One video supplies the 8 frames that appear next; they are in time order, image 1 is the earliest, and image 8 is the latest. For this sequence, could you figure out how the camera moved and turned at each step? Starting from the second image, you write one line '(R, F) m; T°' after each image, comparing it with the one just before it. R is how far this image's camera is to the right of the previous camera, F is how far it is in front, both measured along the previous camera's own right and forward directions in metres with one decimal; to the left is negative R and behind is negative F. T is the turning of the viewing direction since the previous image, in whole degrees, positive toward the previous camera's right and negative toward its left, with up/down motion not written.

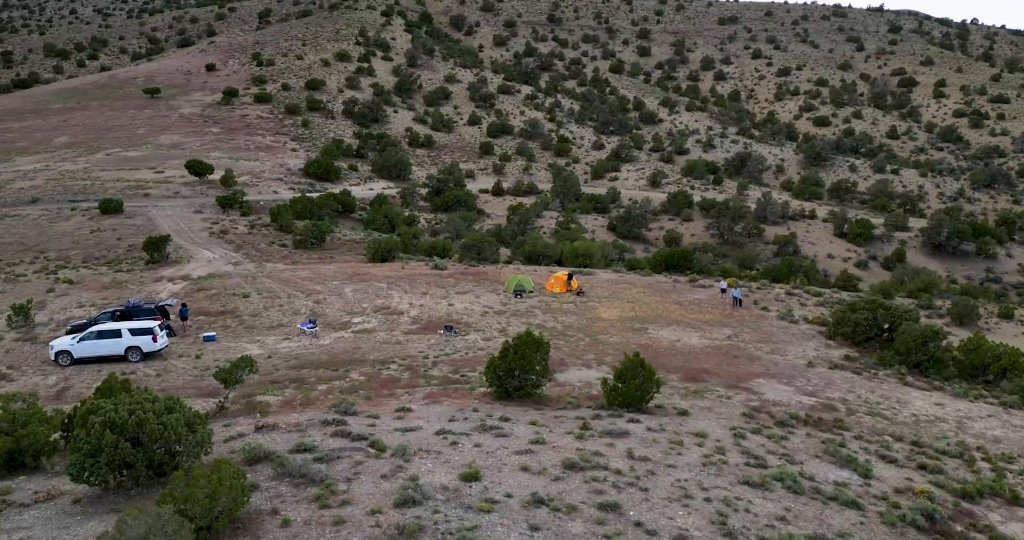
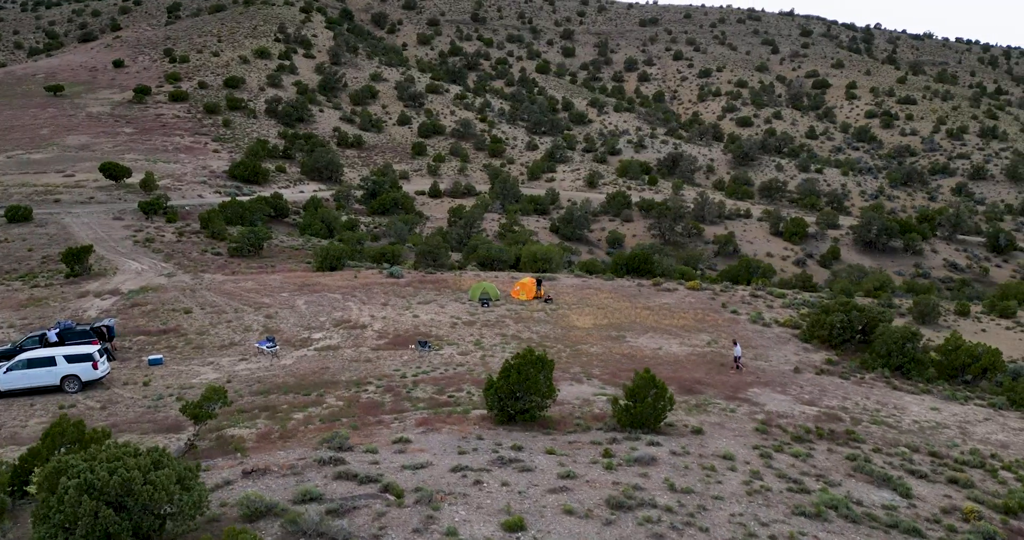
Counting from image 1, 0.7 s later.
(-1.4, +1.2) m; +6°
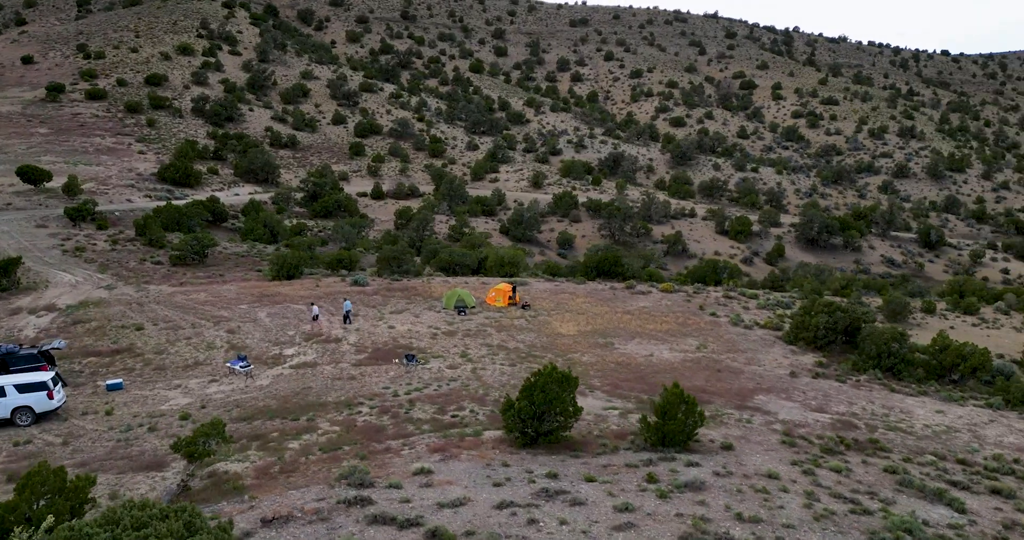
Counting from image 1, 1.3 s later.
(-1.5, +1.1) m; +5°
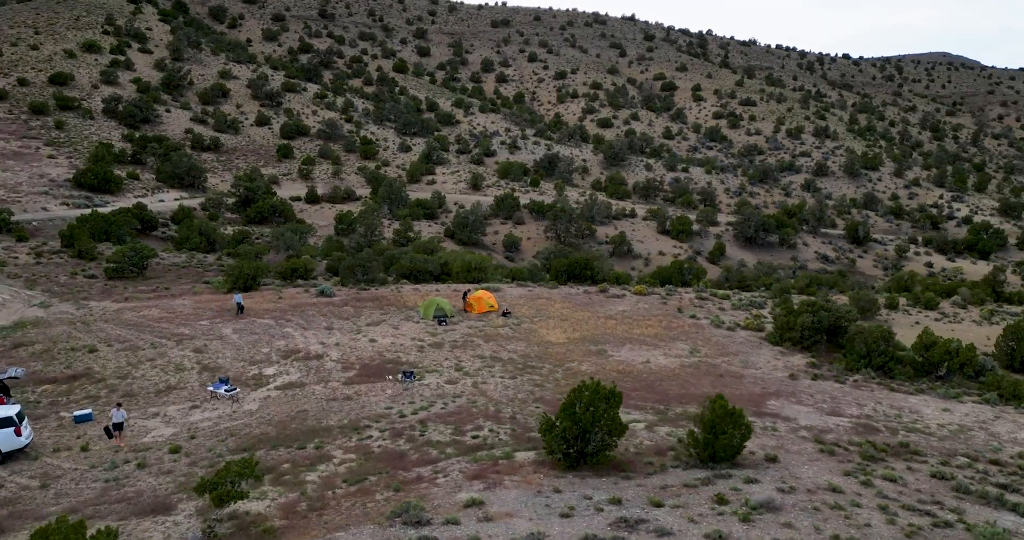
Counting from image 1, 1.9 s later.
(-1.9, +0.9) m; +6°
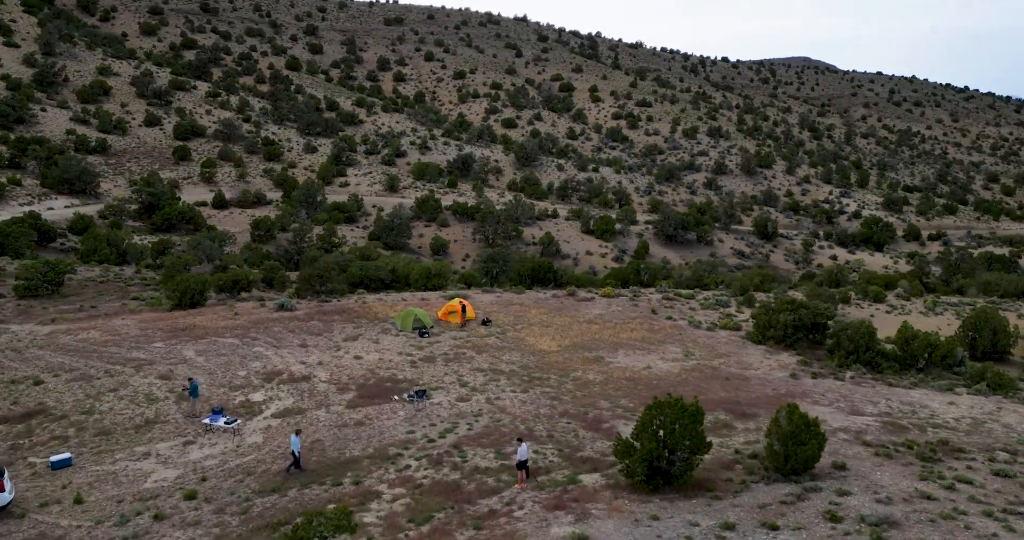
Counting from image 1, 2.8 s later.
(-2.7, +1.1) m; +8°
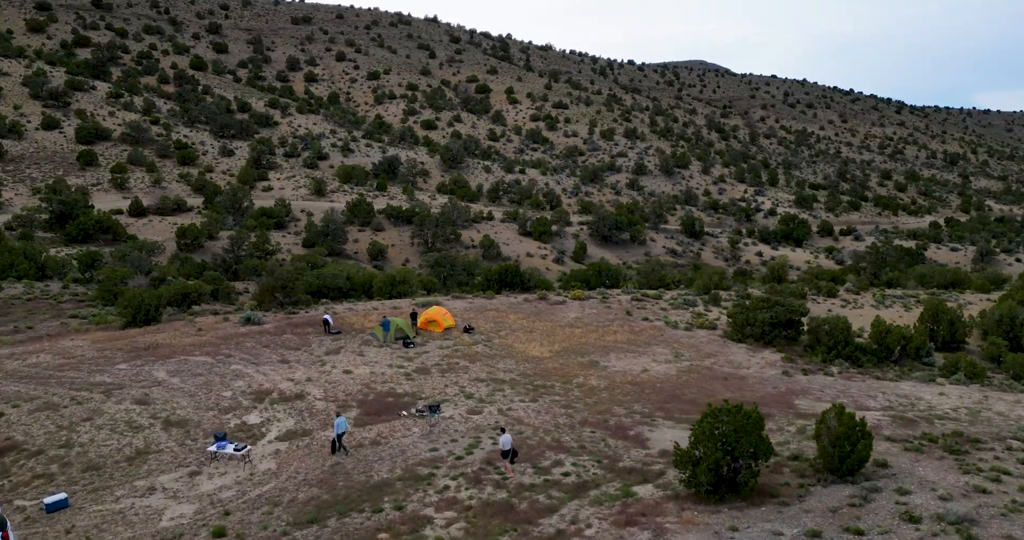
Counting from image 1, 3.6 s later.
(-2.1, +0.6) m; +7°
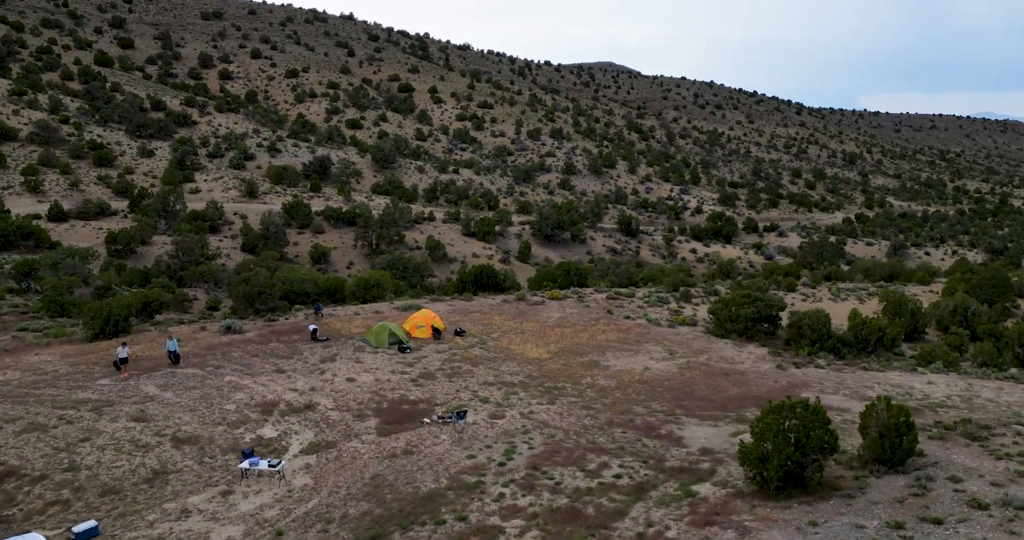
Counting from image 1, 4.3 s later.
(-2.2, +0.3) m; +6°
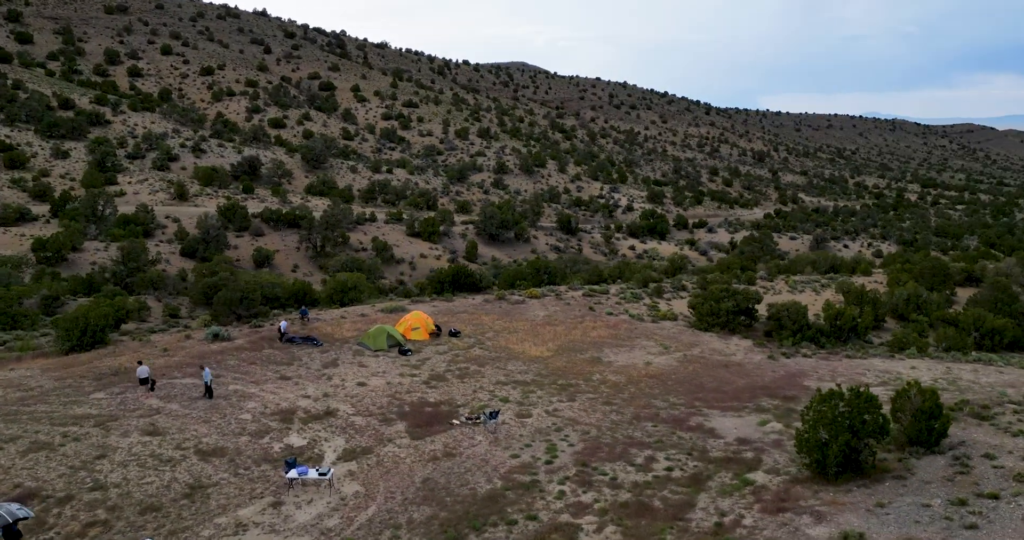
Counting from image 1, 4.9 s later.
(-2.2, +0.1) m; +6°
